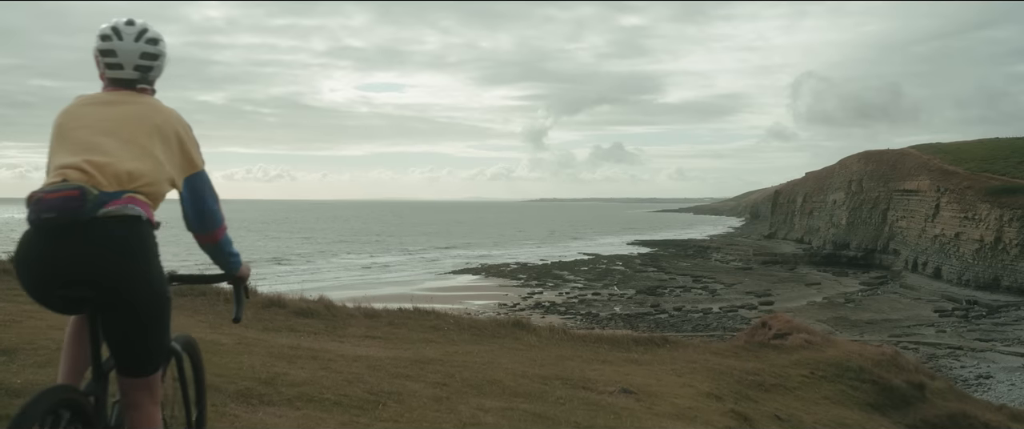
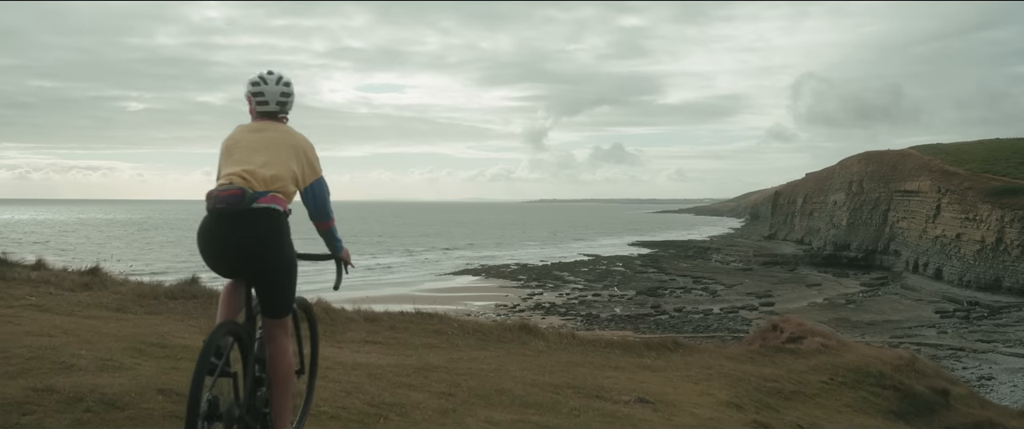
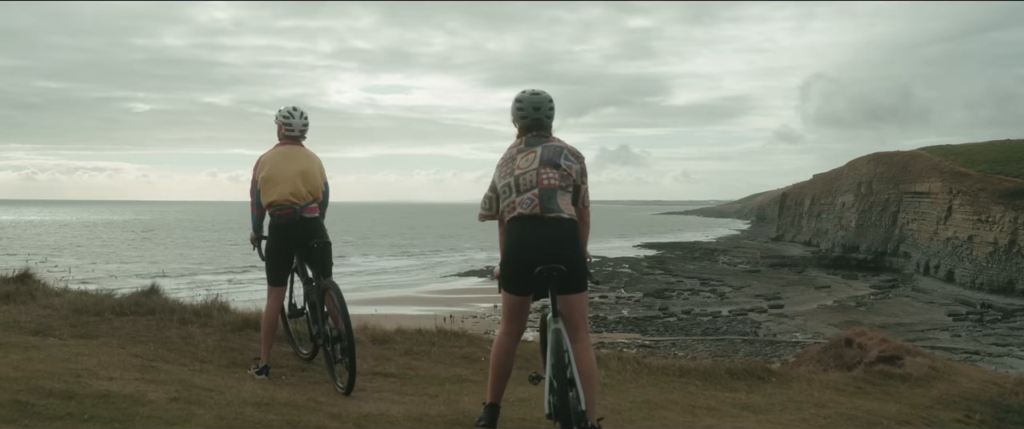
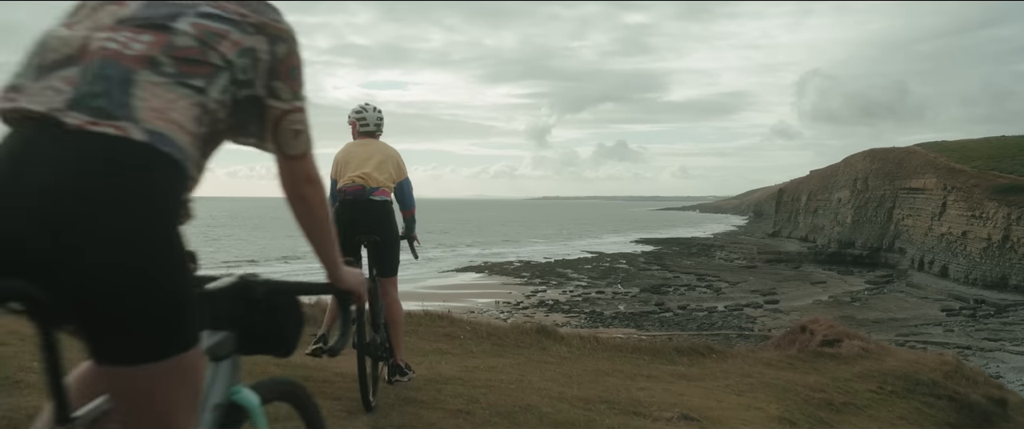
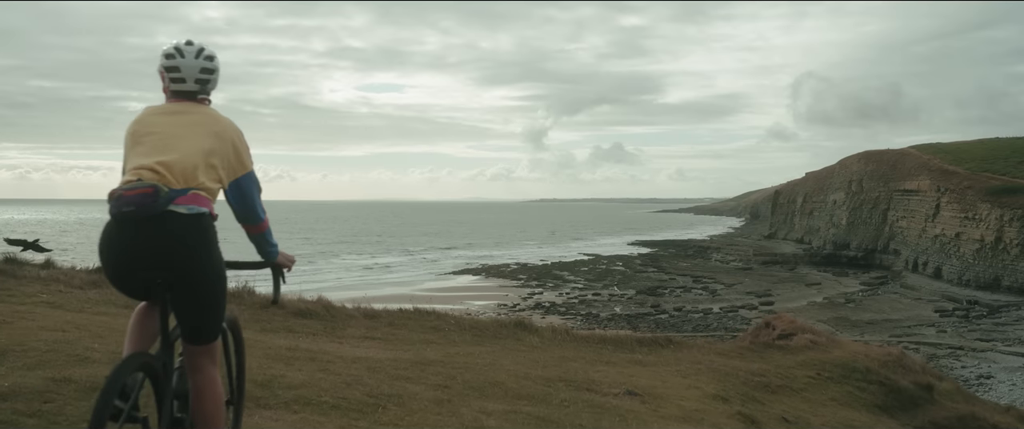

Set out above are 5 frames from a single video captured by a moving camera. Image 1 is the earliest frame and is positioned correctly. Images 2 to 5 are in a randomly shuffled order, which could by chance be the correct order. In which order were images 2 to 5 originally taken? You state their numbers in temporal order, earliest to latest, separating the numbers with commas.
5, 2, 4, 3
